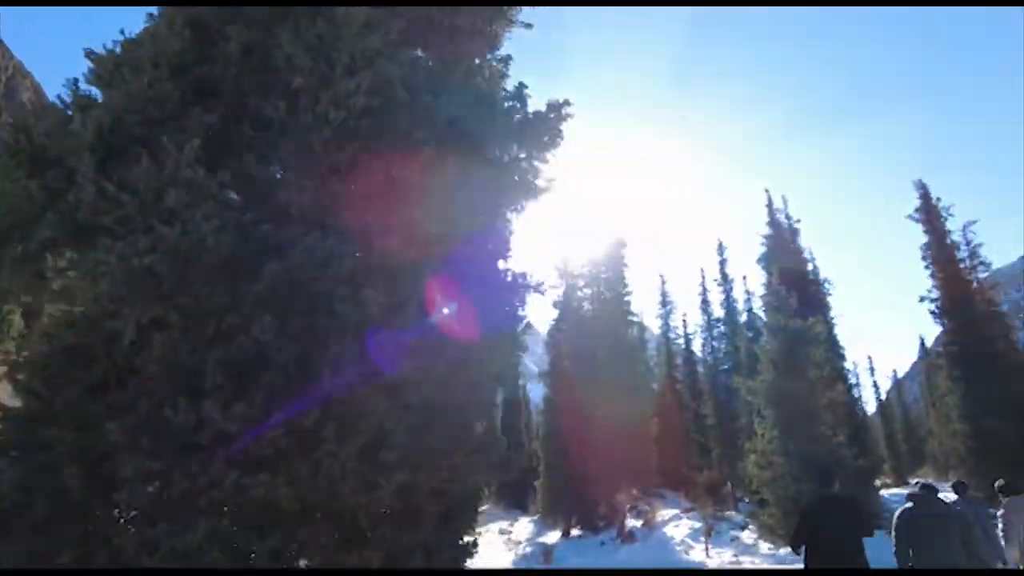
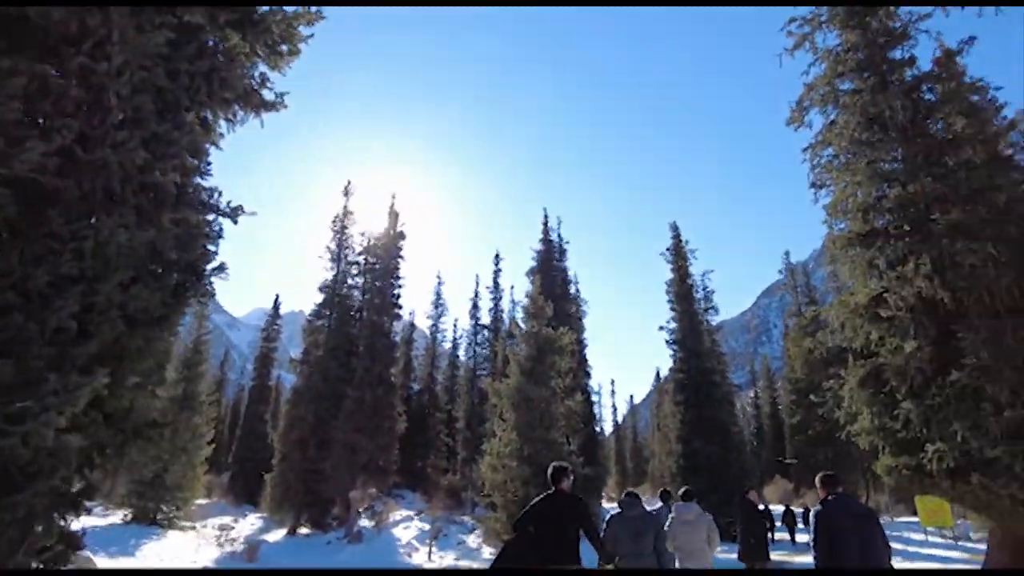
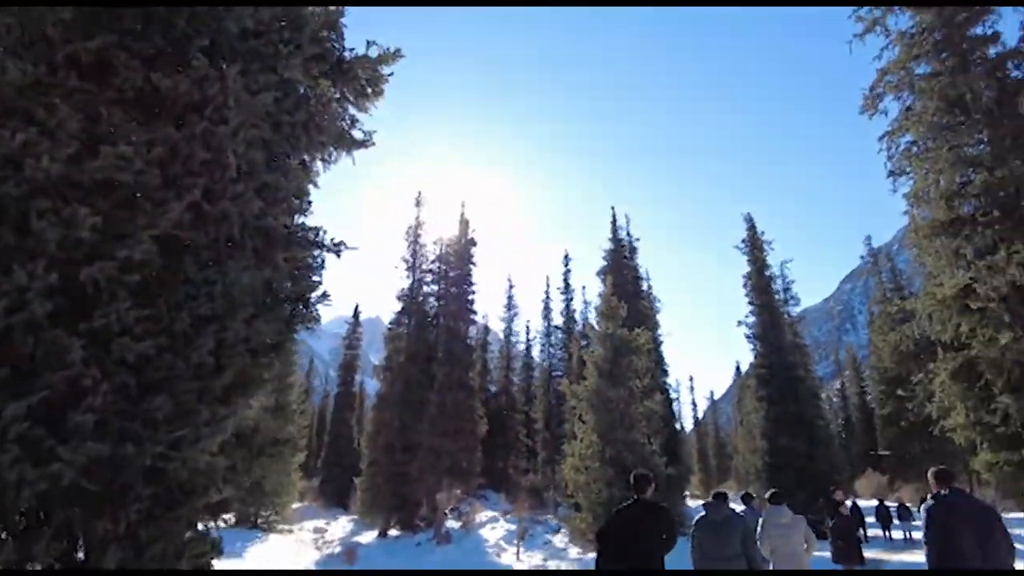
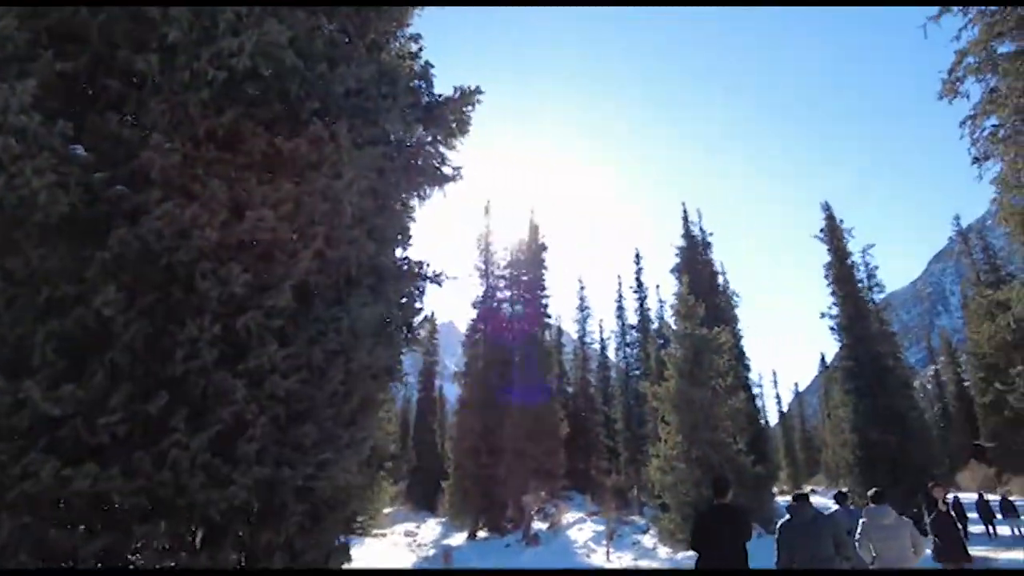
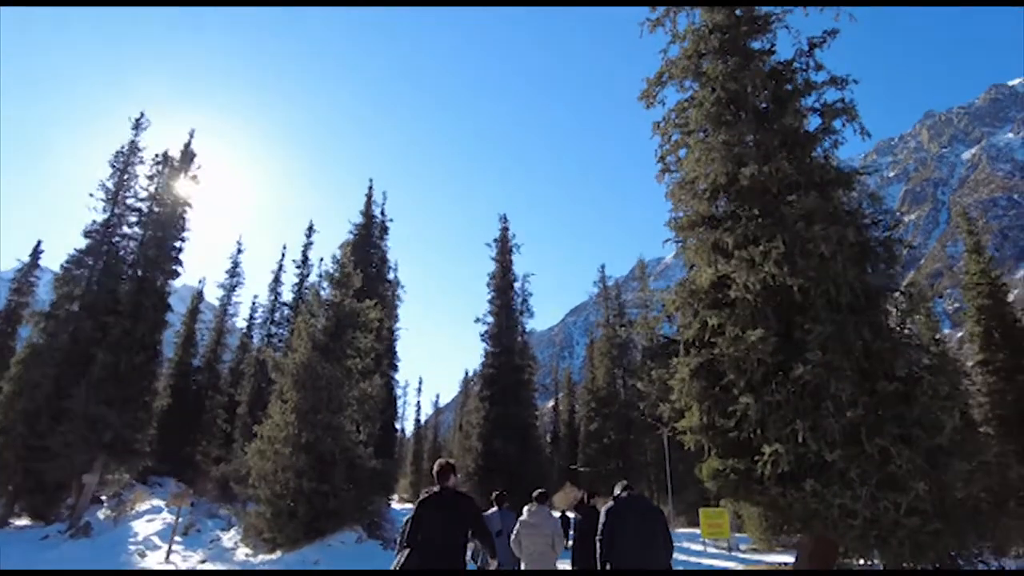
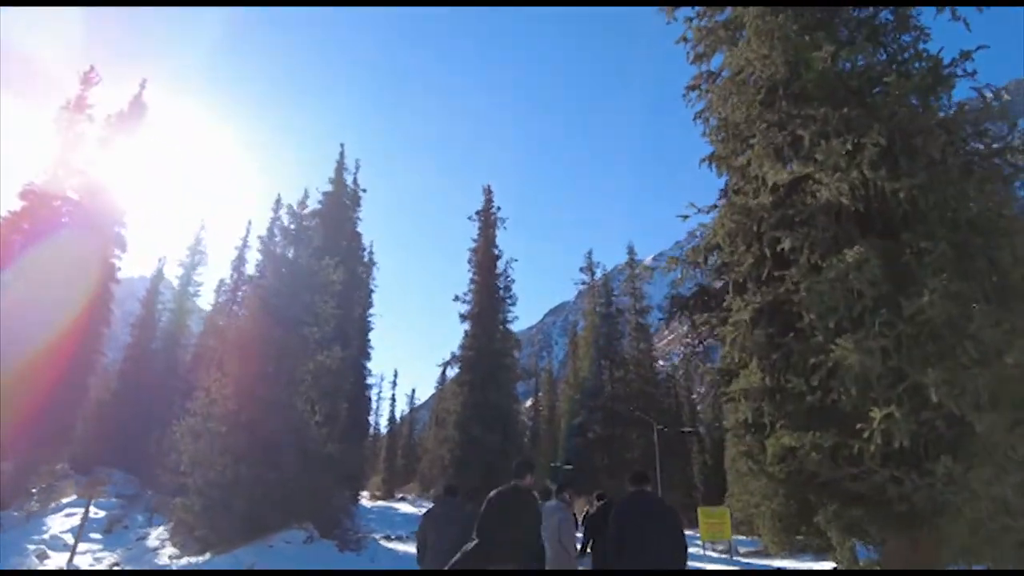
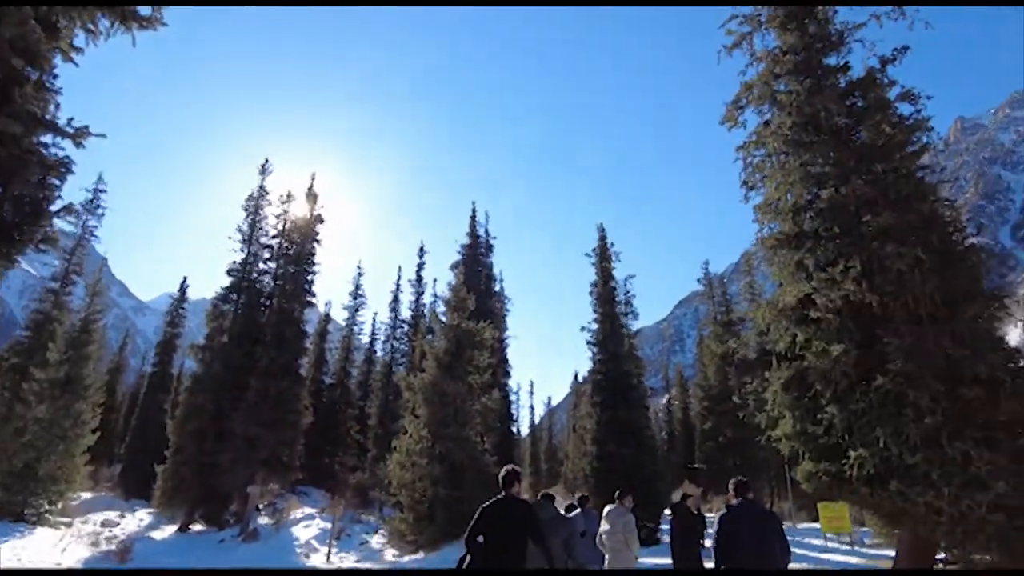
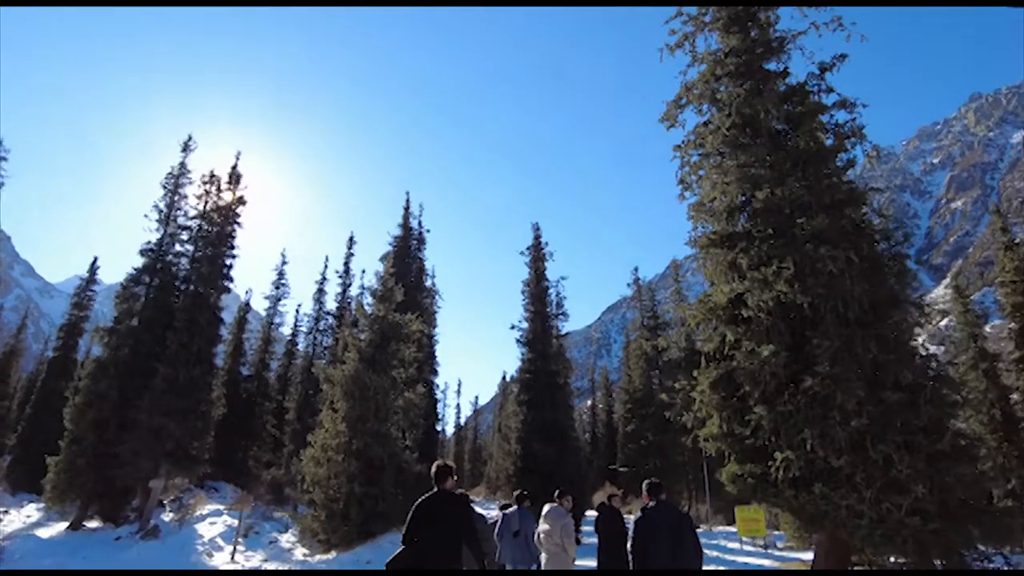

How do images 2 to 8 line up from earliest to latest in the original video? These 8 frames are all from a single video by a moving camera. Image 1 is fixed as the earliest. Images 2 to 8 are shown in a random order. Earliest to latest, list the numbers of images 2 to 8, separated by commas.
4, 3, 2, 7, 8, 5, 6
